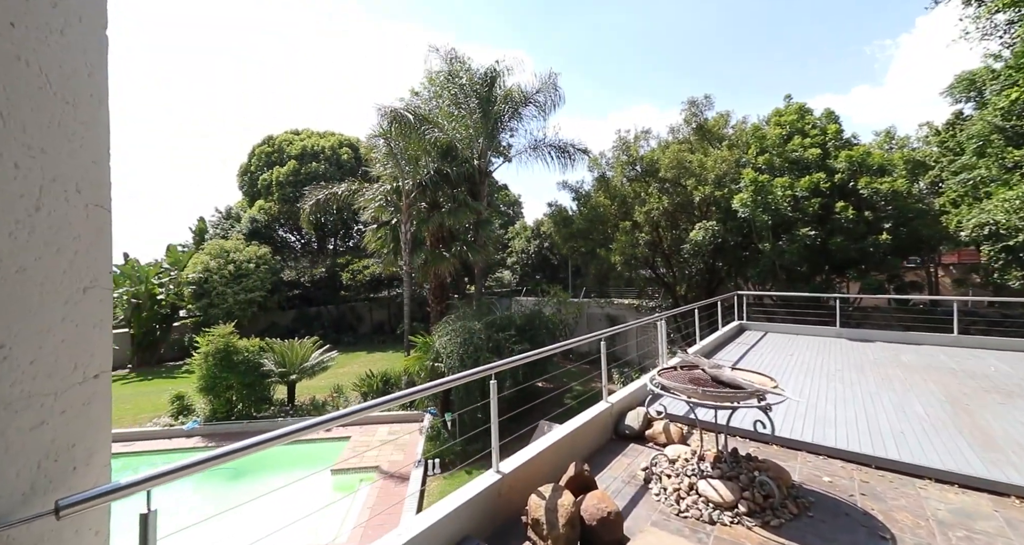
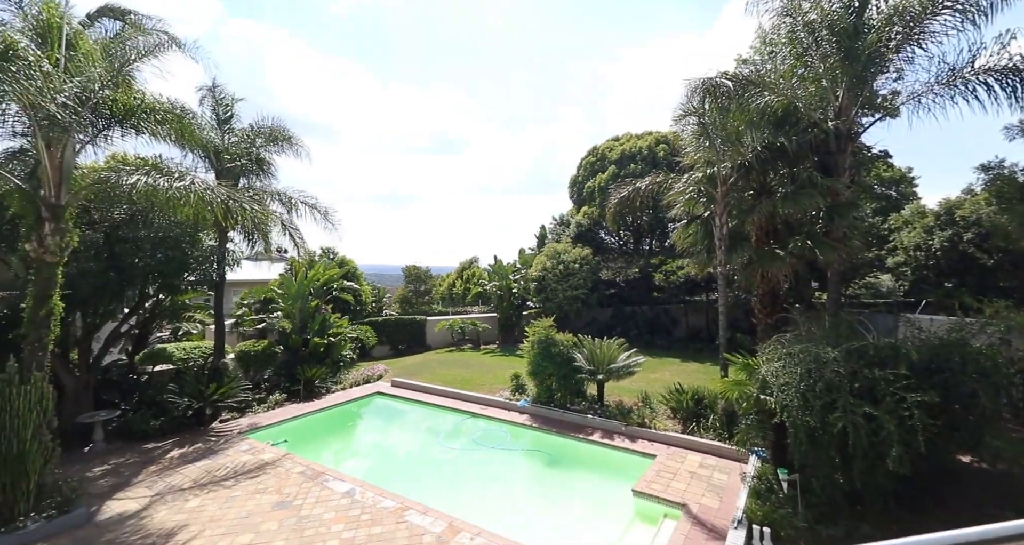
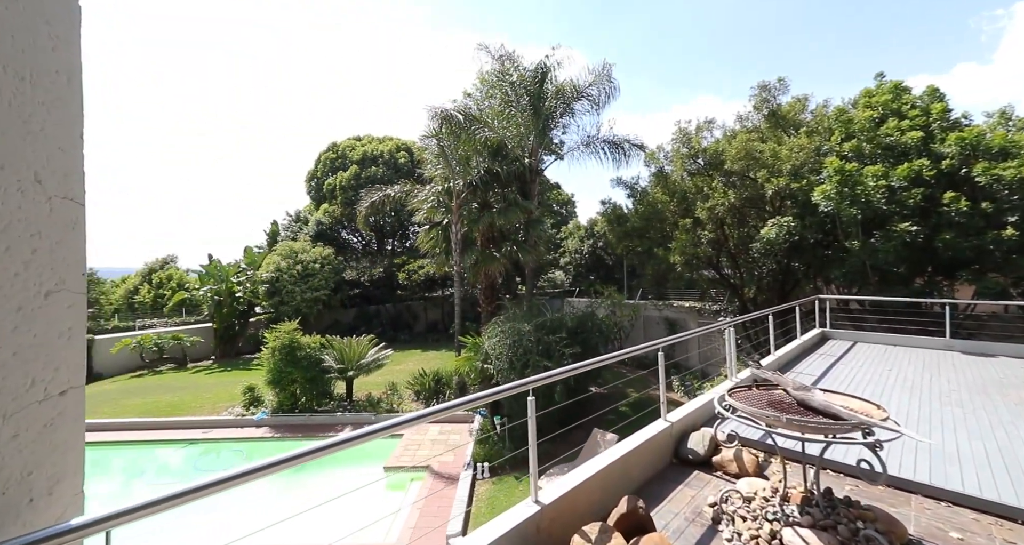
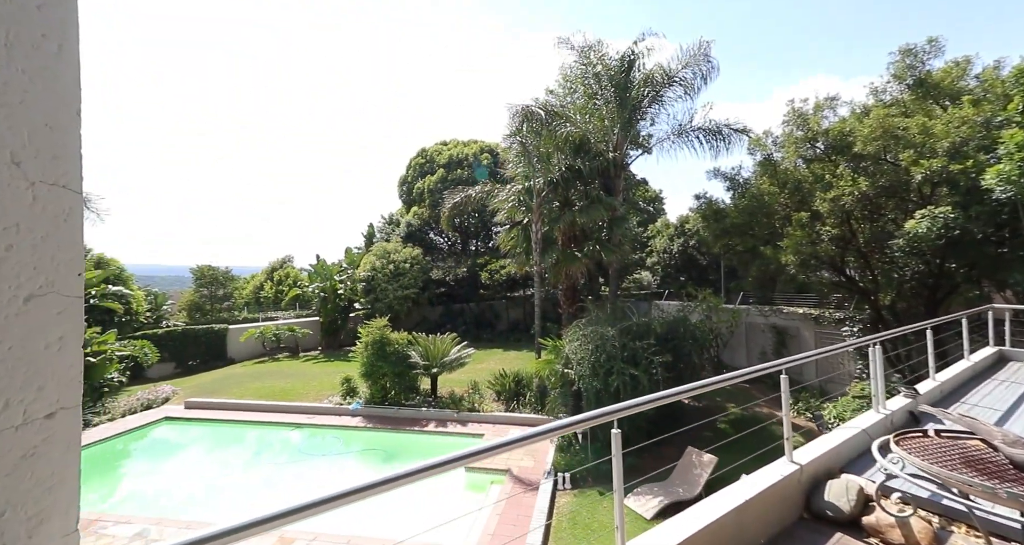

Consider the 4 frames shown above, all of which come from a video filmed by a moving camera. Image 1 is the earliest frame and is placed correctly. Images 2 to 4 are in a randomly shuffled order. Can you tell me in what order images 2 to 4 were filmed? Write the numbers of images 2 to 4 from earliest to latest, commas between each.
3, 4, 2
